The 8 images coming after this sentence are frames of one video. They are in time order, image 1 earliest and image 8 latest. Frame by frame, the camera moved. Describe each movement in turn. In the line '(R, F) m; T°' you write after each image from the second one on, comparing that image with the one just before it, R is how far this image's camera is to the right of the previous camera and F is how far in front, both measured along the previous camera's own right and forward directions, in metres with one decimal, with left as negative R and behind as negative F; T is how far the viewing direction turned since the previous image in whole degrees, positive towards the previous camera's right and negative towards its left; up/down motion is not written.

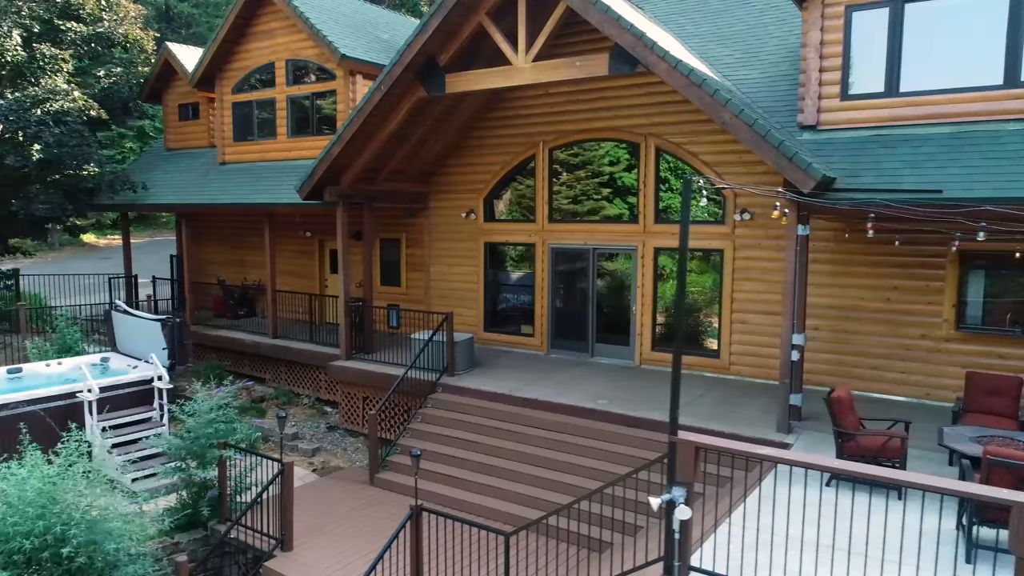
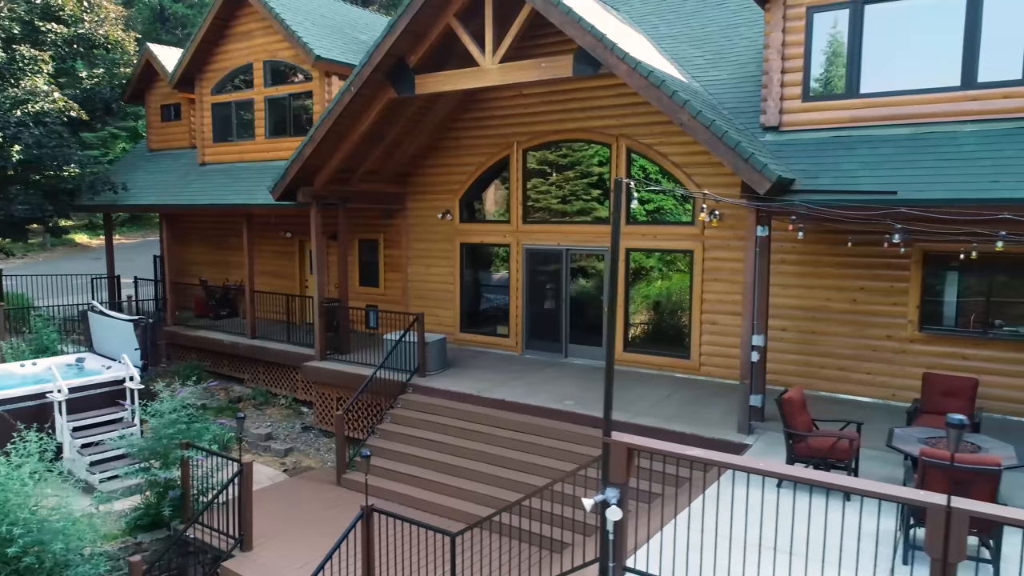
(+0.5, 0.0) m; 0°
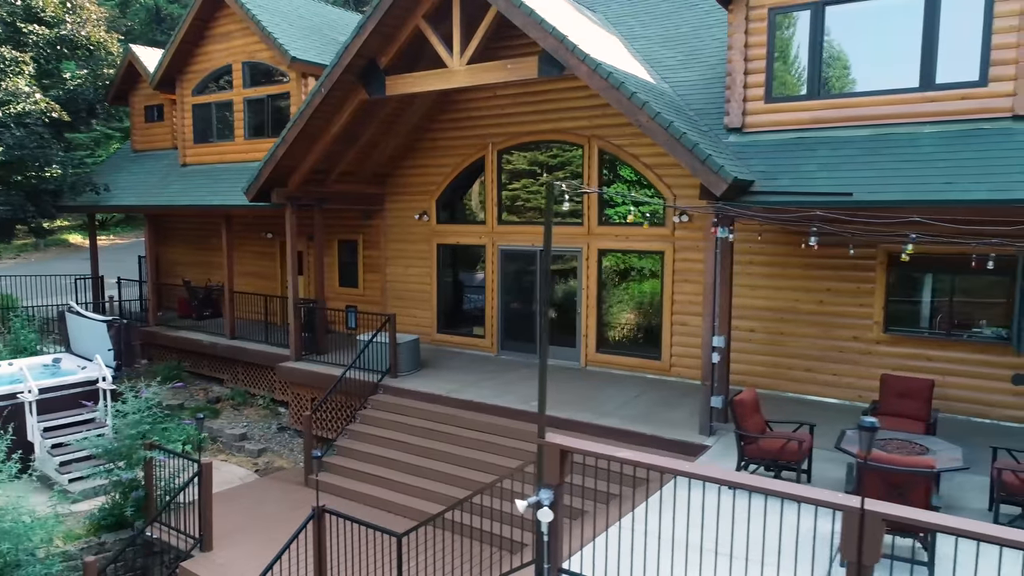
(+0.5, 0.0) m; 0°
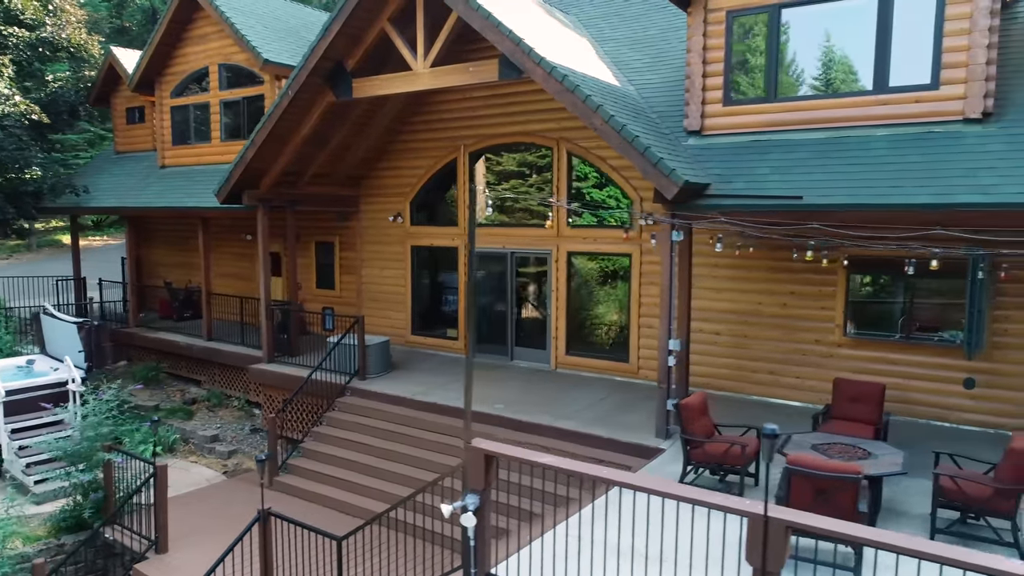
(+0.5, 0.0) m; 0°
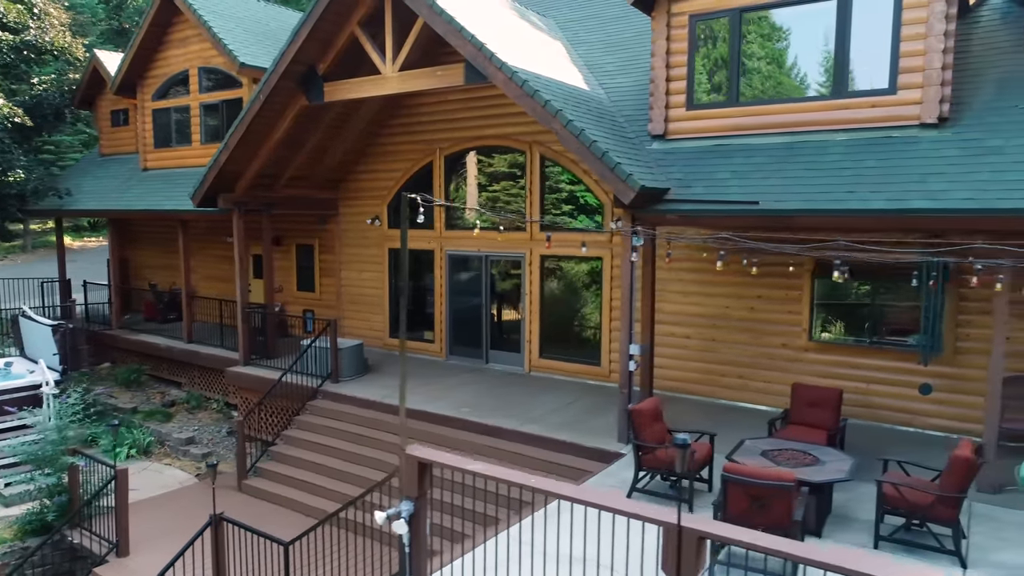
(+0.5, 0.0) m; 0°
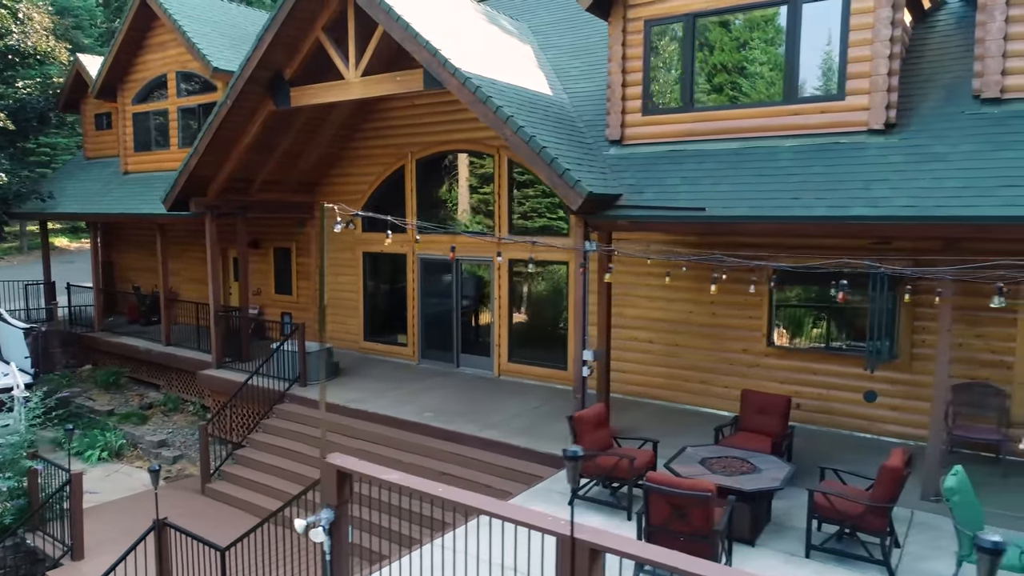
(+0.6, 0.0) m; -1°
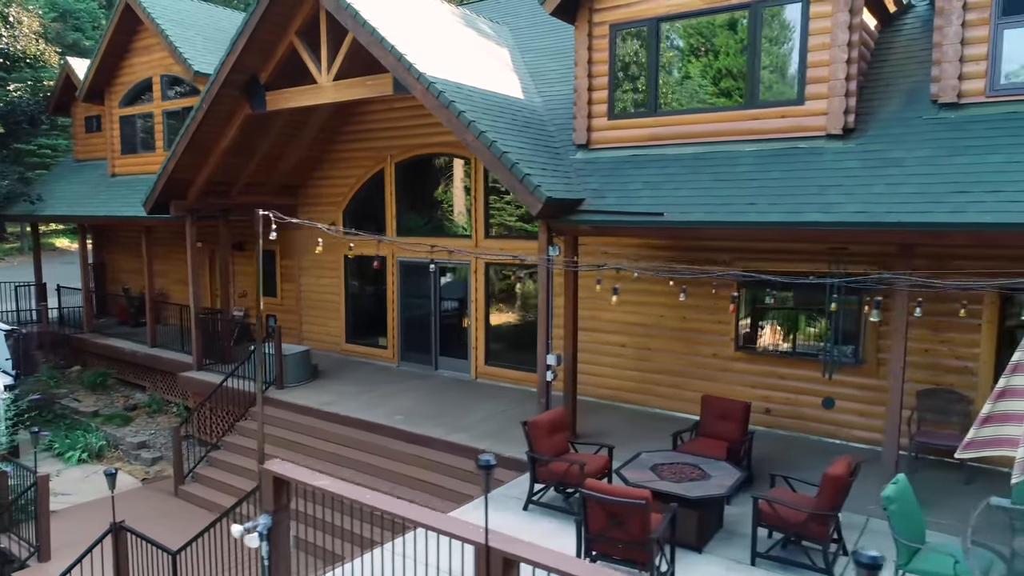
(+0.5, 0.0) m; -1°
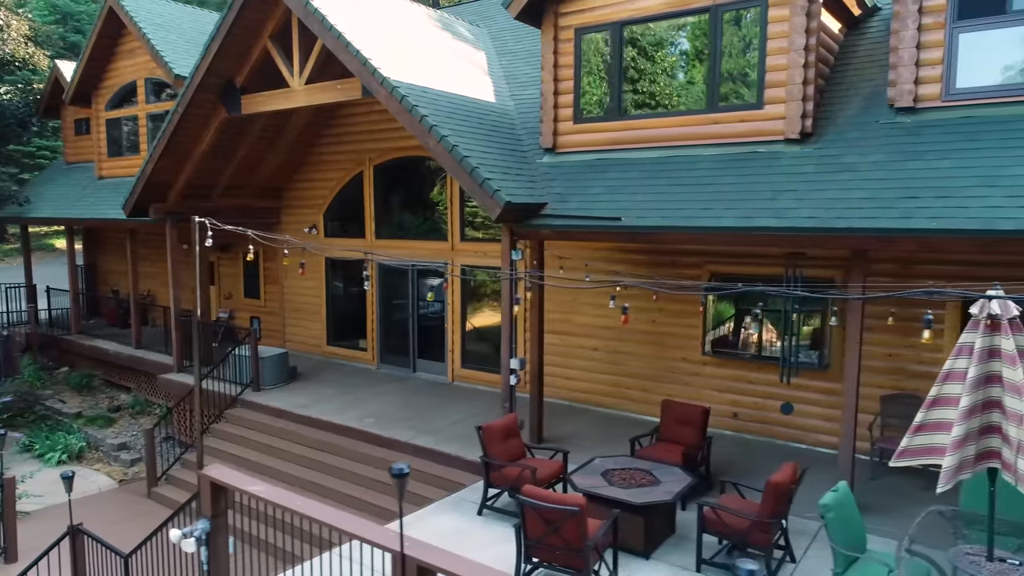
(+0.5, 0.0) m; -1°
